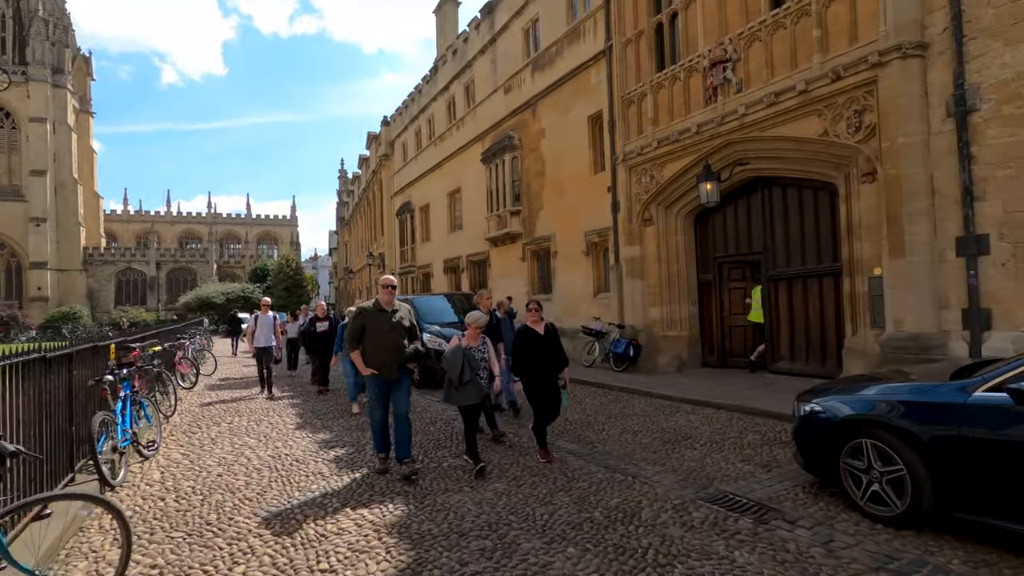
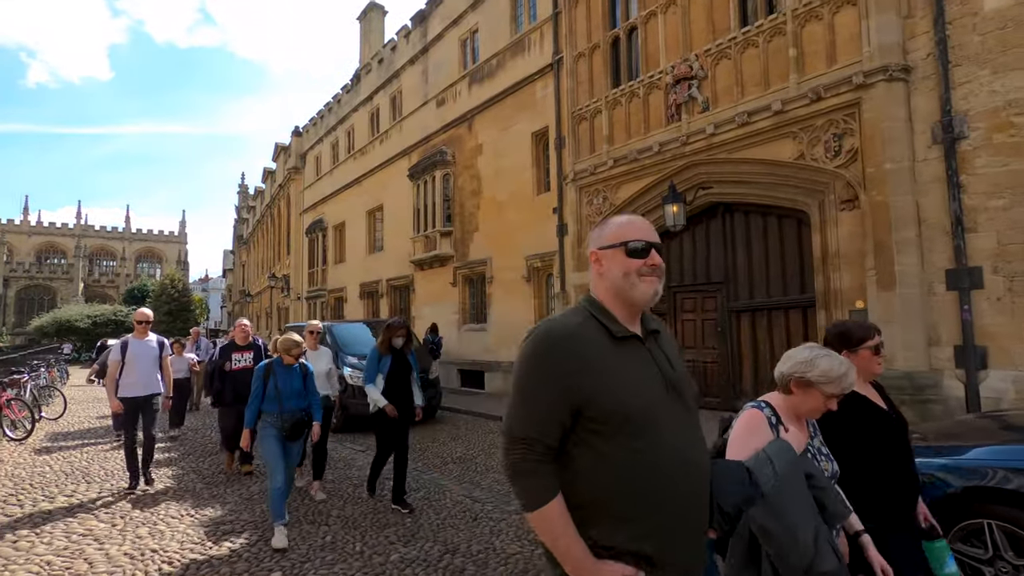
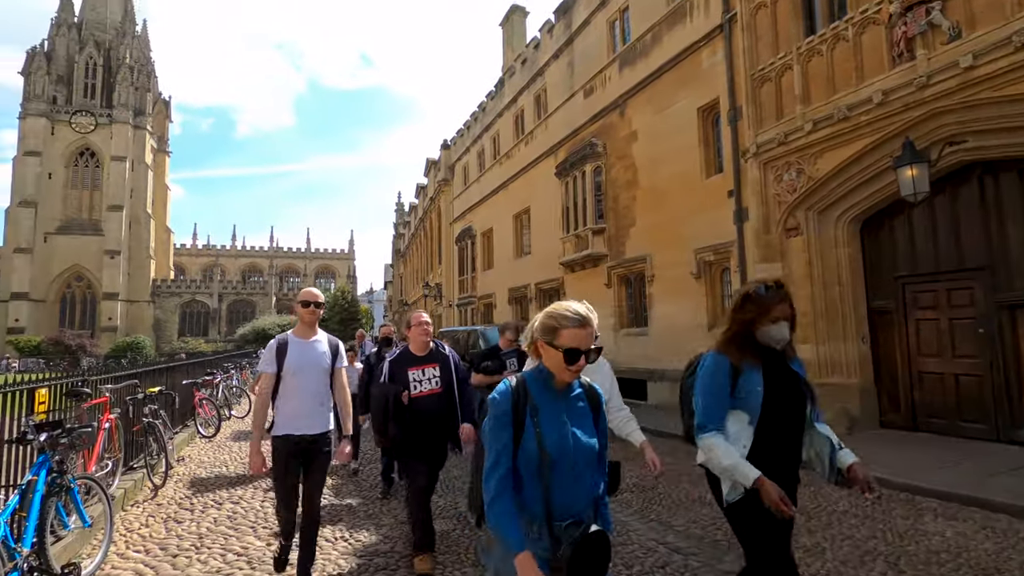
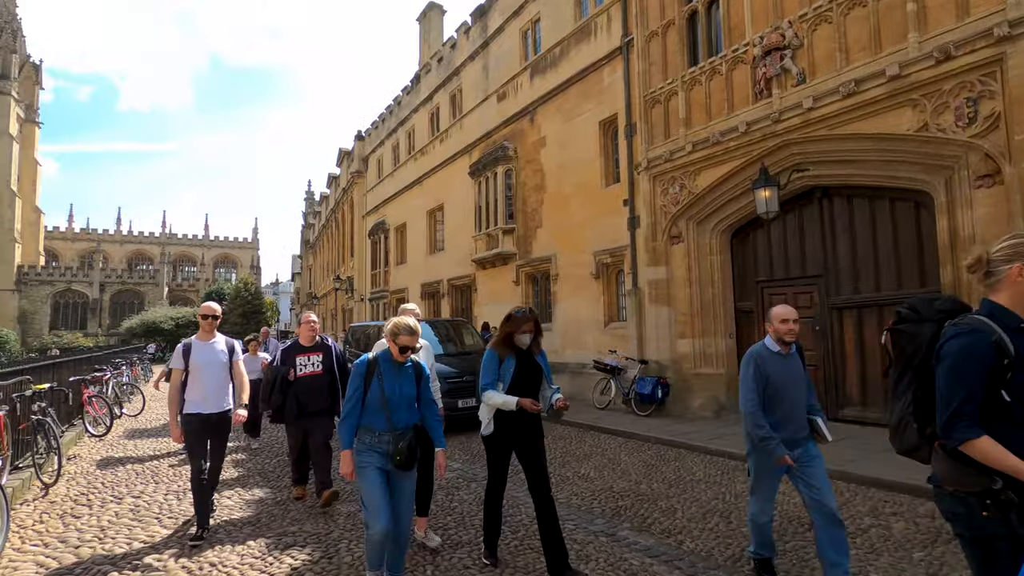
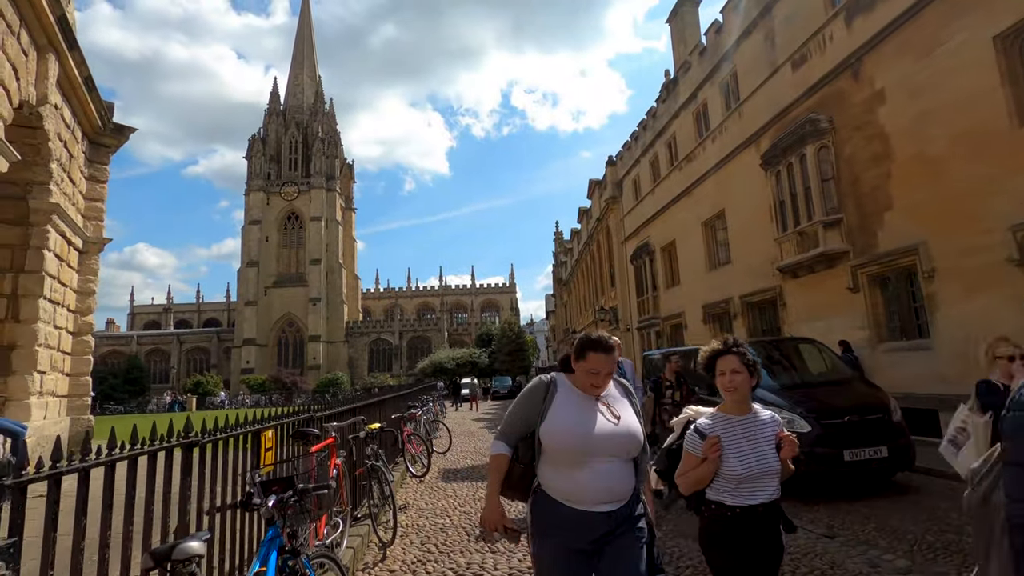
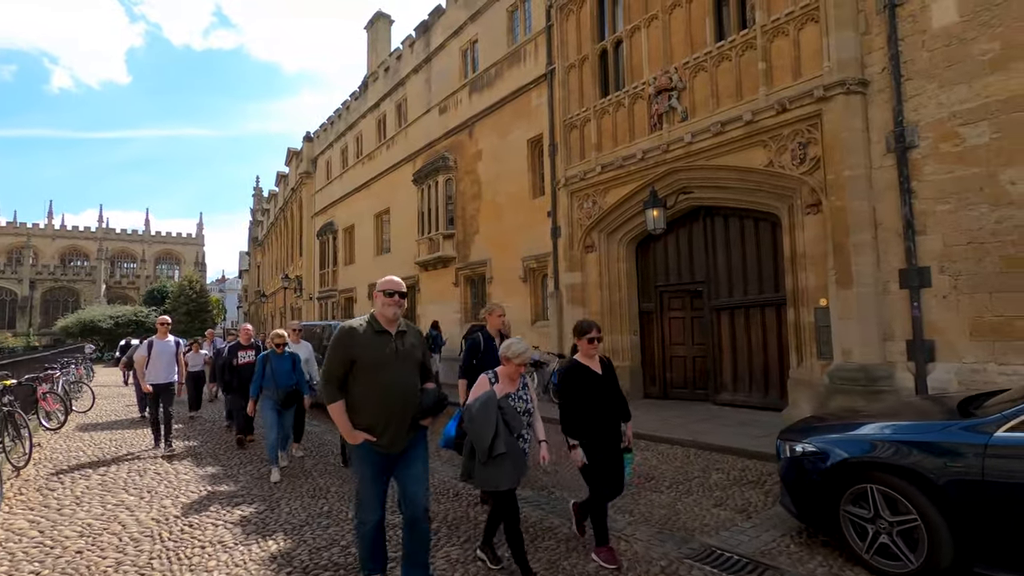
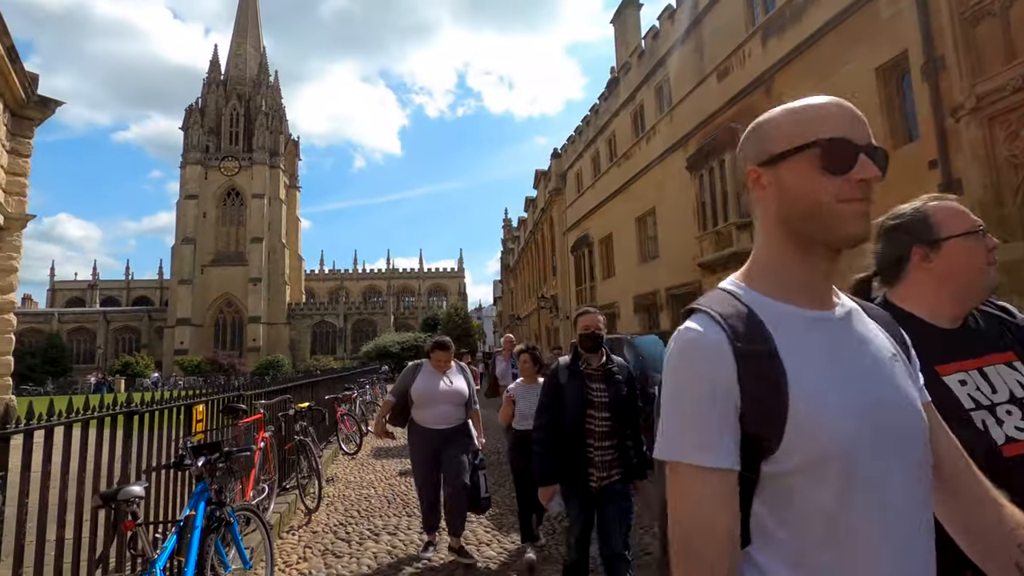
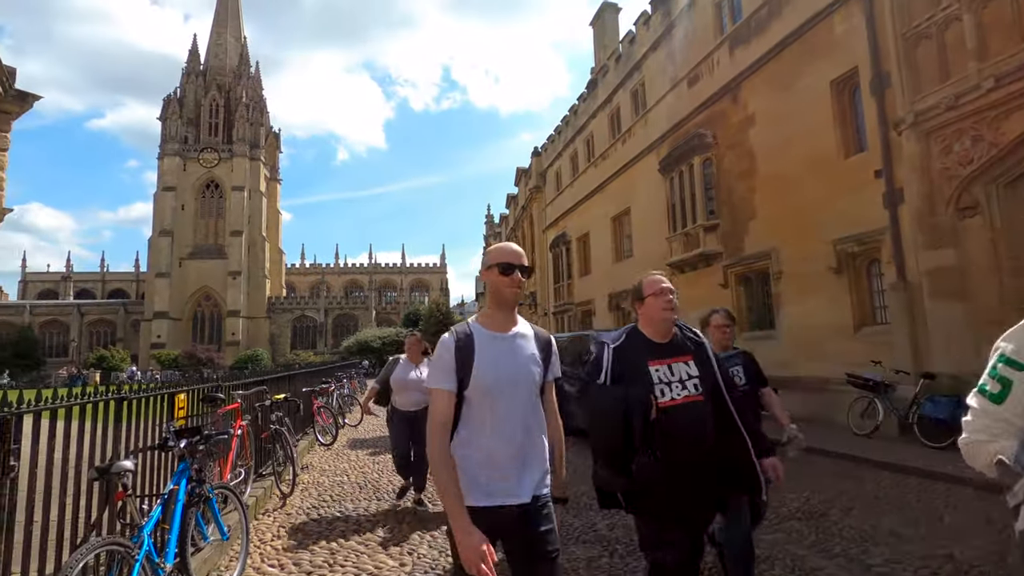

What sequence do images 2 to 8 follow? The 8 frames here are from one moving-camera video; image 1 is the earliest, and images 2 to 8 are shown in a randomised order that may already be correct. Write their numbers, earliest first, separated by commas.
6, 2, 4, 3, 8, 7, 5
